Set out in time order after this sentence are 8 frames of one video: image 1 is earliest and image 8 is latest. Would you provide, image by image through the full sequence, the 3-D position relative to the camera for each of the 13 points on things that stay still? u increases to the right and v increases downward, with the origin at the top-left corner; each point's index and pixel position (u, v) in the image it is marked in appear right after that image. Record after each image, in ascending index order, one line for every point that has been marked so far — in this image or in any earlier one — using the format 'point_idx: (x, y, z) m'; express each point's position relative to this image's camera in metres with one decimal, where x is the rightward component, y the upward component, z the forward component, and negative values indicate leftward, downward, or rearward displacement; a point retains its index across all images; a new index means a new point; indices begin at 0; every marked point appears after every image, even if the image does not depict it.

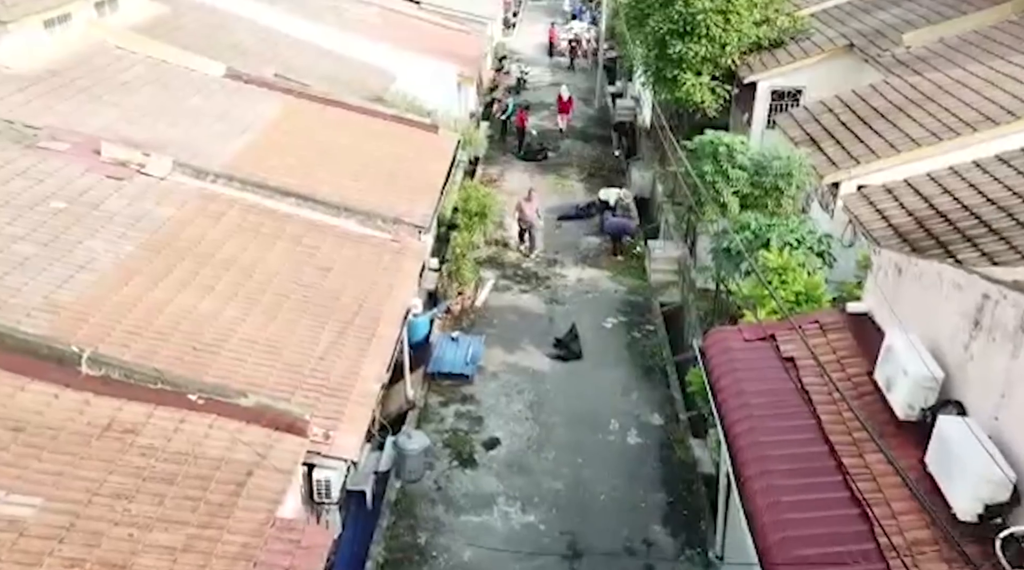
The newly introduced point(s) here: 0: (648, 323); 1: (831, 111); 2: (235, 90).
0: (+2.0, -0.6, +14.8) m
1: (+4.6, +2.5, +14.9) m
2: (-4.4, +3.1, +16.5) m
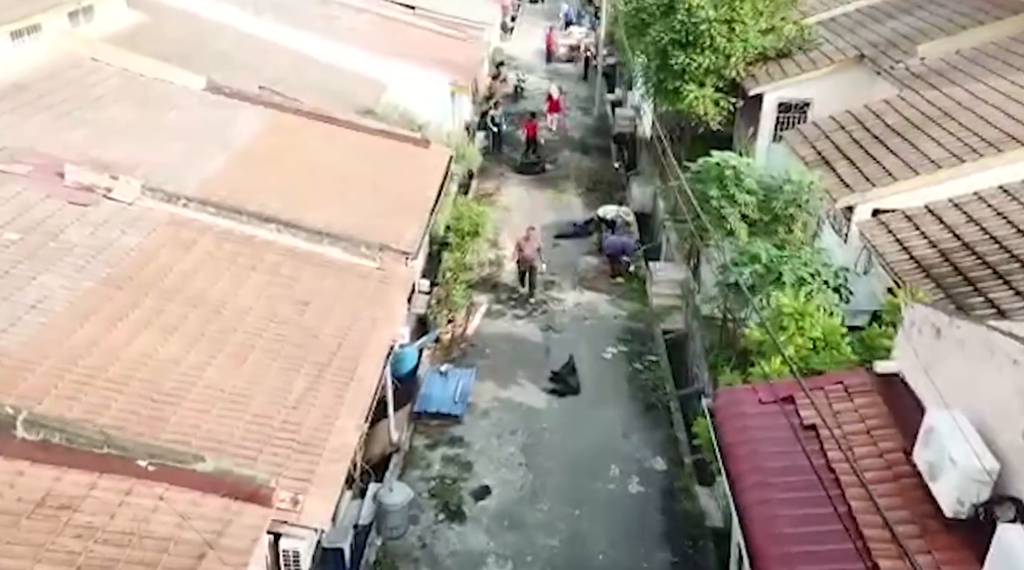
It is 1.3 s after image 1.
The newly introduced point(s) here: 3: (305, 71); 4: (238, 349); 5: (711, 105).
0: (+1.9, -1.0, +13.9) m
1: (+4.5, +2.1, +14.1) m
2: (-4.5, +2.8, +15.7) m
3: (-3.9, +4.1, +19.5) m
4: (-2.5, -0.6, +9.3) m
5: (+3.5, +3.1, +18.1) m
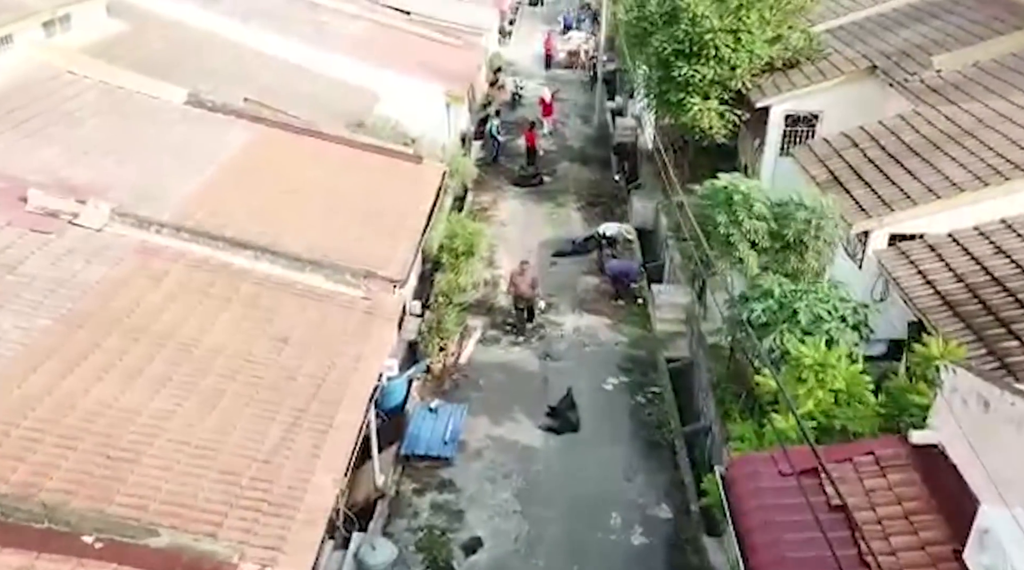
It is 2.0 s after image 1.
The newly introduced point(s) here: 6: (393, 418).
0: (+1.8, -1.3, +13.2) m
1: (+4.5, +1.8, +13.3) m
2: (-4.6, +2.4, +15.0) m
3: (-4.0, +3.8, +18.8) m
4: (-2.5, -0.9, +8.6) m
5: (+3.4, +2.8, +17.3) m
6: (-1.3, -1.5, +11.7) m
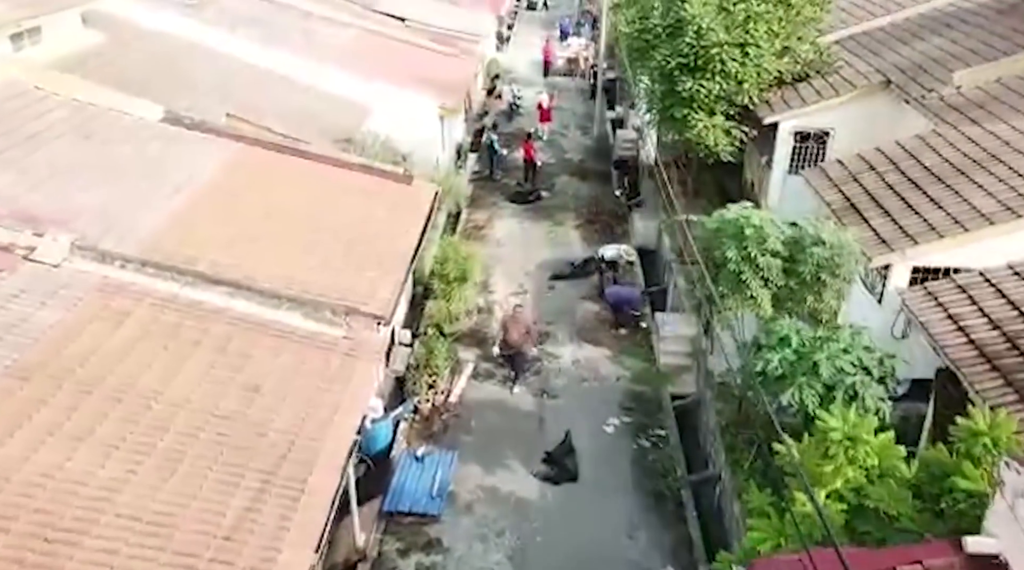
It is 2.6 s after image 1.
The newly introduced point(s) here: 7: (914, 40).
0: (+1.8, -1.7, +12.4) m
1: (+4.4, +1.4, +12.5) m
2: (-4.7, +2.0, +14.1) m
3: (-4.0, +3.4, +18.0) m
4: (-2.6, -1.3, +7.7) m
5: (+3.4, +2.4, +16.5) m
6: (-1.4, -1.9, +10.9) m
7: (+6.6, +4.0, +16.8) m
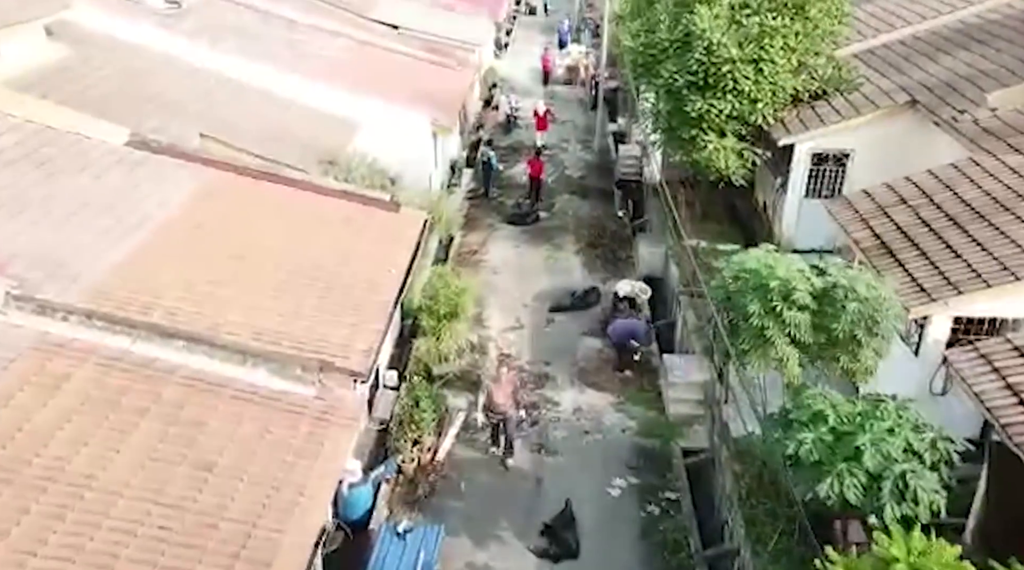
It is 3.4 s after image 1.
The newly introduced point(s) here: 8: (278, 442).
0: (+1.7, -2.2, +11.2) m
1: (+4.3, +0.9, +11.3) m
2: (-4.7, +1.5, +13.0) m
3: (-4.1, +2.9, +16.8) m
4: (-2.7, -1.8, +6.6) m
5: (+3.3, +1.9, +15.3) m
6: (-1.5, -2.4, +9.7) m
7: (+6.5, +3.5, +15.6) m
8: (-1.9, -1.3, +8.4) m
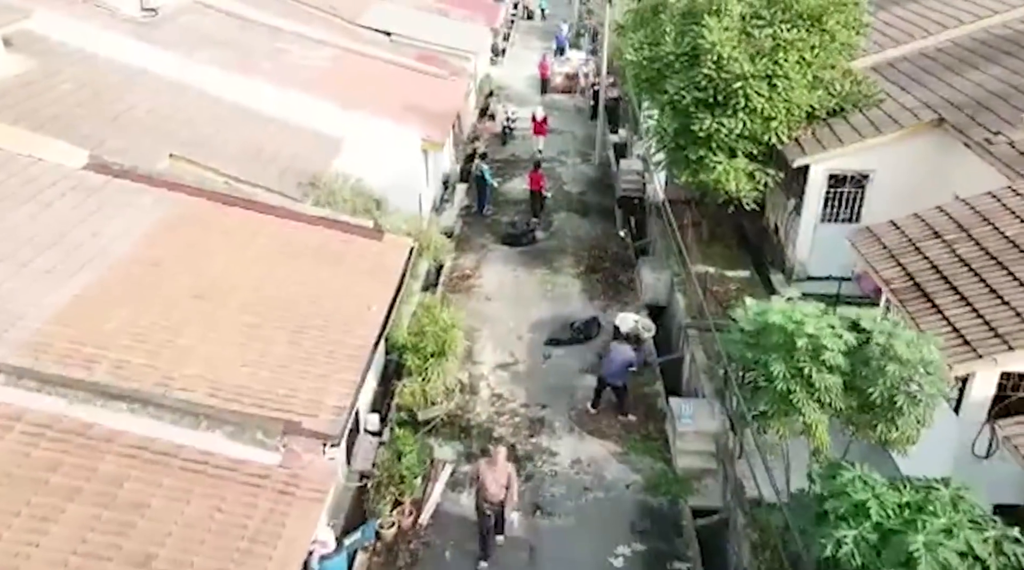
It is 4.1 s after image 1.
0: (+1.6, -2.6, +10.1) m
1: (+4.3, +0.5, +10.2) m
2: (-4.8, +1.1, +11.9) m
3: (-4.2, +2.4, +15.7) m
4: (-2.8, -2.2, +5.5) m
5: (+3.2, +1.5, +14.3) m
6: (-1.6, -2.8, +8.6) m
7: (+6.4, +3.0, +14.5) m
8: (-2.0, -1.7, +7.3) m
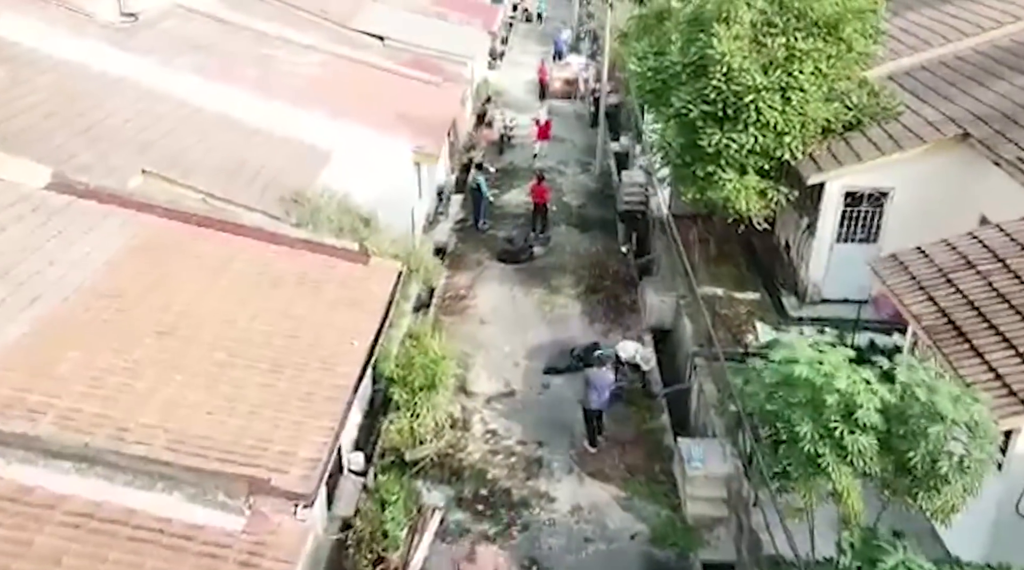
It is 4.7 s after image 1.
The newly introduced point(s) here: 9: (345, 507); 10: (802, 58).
0: (+1.6, -2.9, +9.2) m
1: (+4.2, +0.2, +9.4) m
2: (-4.9, +0.8, +11.0) m
3: (-4.2, +2.1, +14.8) m
4: (-2.8, -2.5, +4.6) m
5: (+3.2, +1.1, +13.4) m
6: (-1.6, -3.1, +7.7) m
7: (+6.4, +2.7, +13.6) m
8: (-2.1, -2.0, +6.4) m
9: (-1.6, -2.2, +10.1) m
10: (+3.6, +2.8, +12.9) m
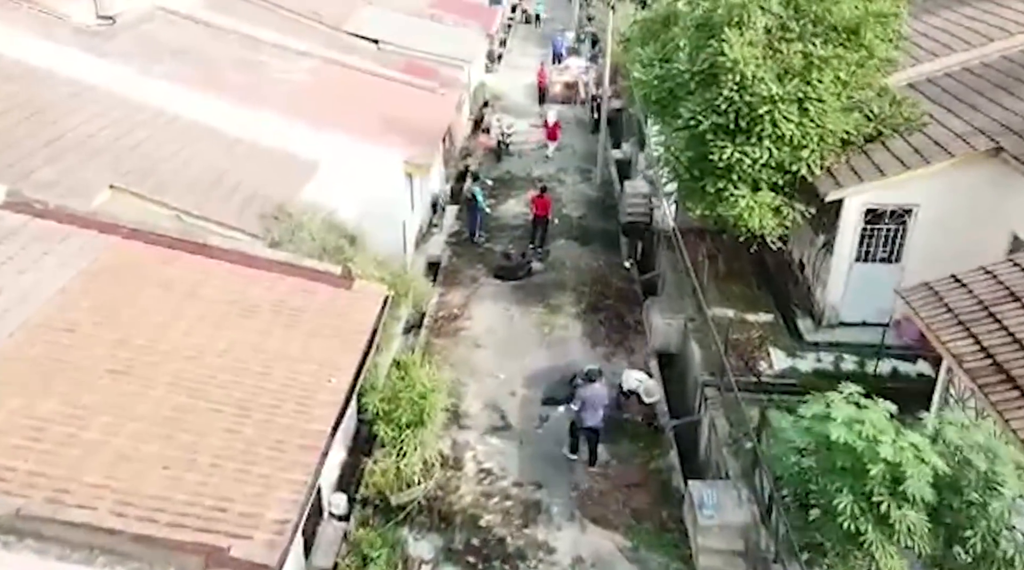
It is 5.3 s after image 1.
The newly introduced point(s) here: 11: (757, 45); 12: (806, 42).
0: (+1.5, -3.2, +8.3) m
1: (+4.2, -0.1, +8.4) m
2: (-4.9, +0.5, +10.1) m
3: (-4.3, +1.8, +13.9) m
4: (-2.9, -2.8, +3.6) m
5: (+3.1, +0.9, +12.4) m
6: (-1.7, -3.4, +6.8) m
7: (+6.3, +2.4, +12.7) m
8: (-2.1, -2.3, +5.5) m
9: (-1.7, -2.5, +9.1) m
10: (+3.6, +2.6, +12.0) m
11: (+2.9, +2.8, +12.0) m
12: (+3.4, +2.9, +12.0) m
